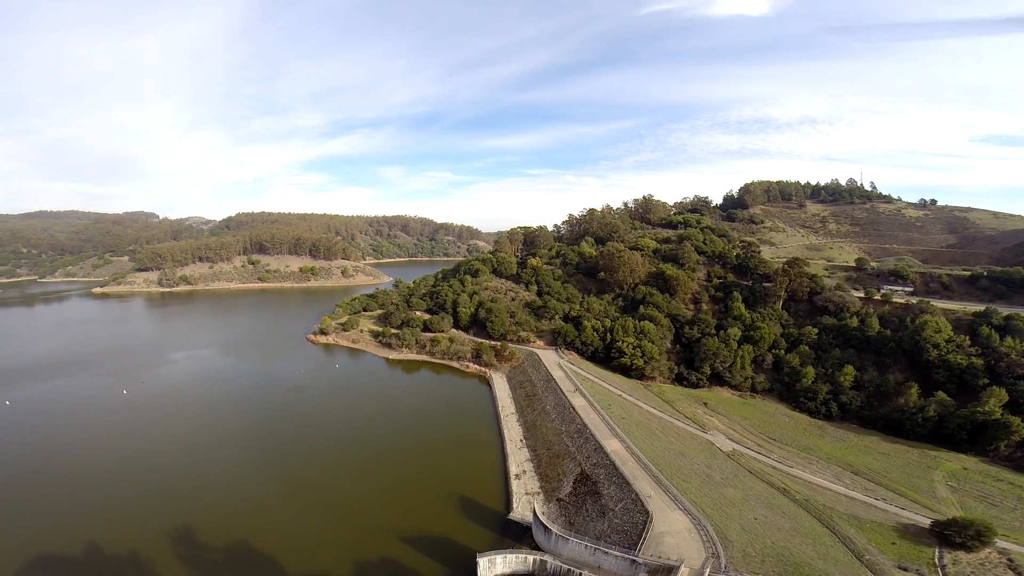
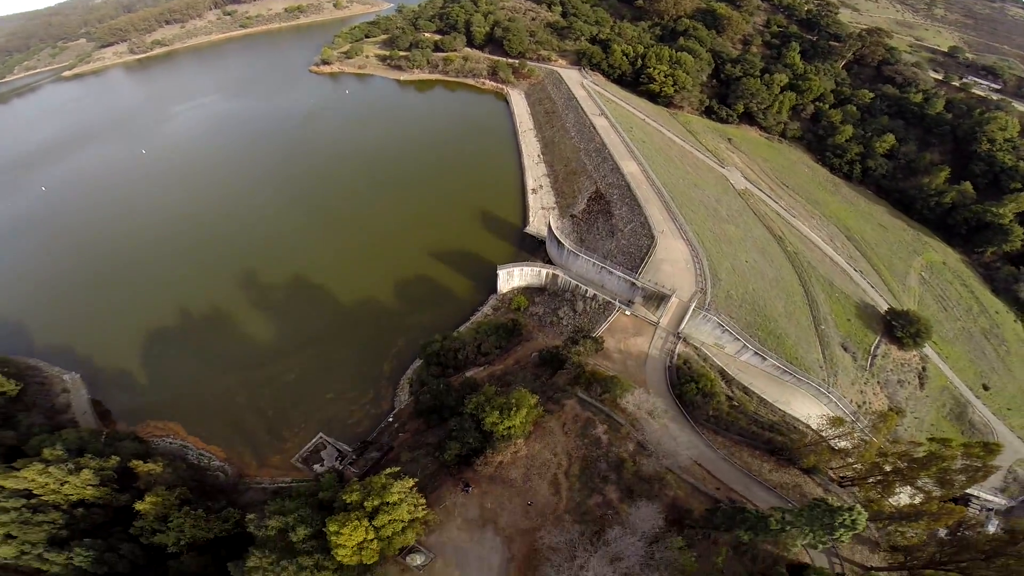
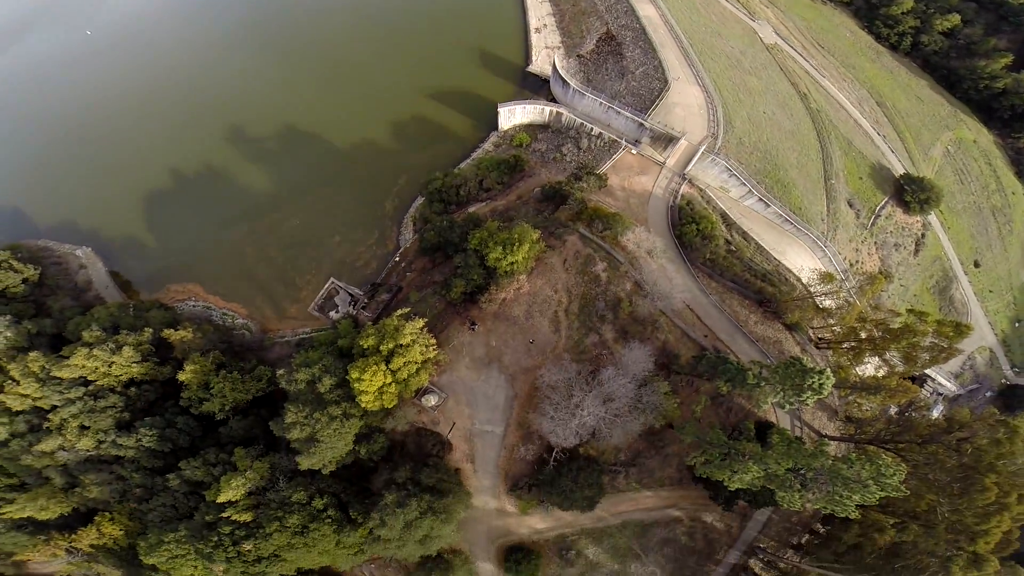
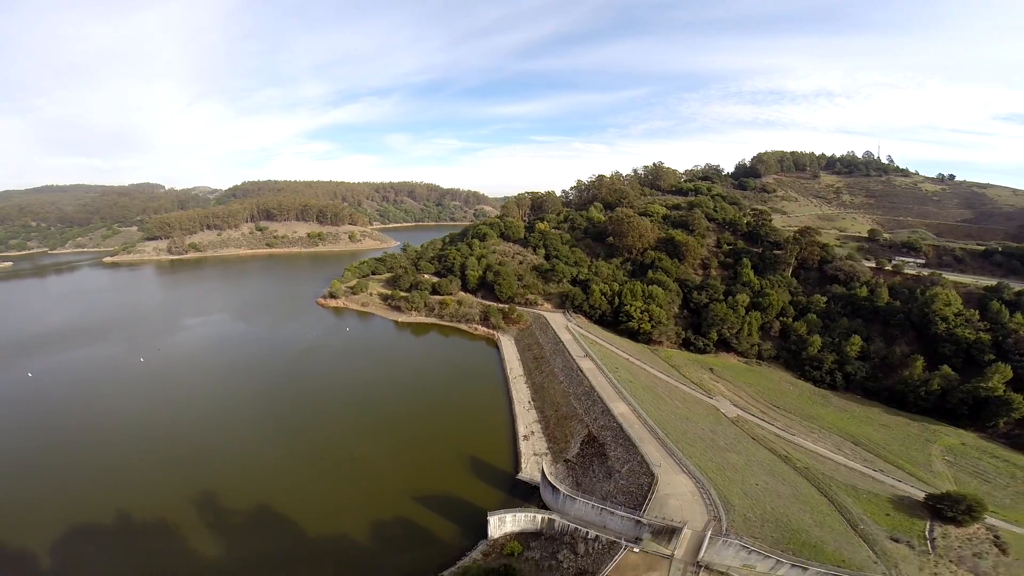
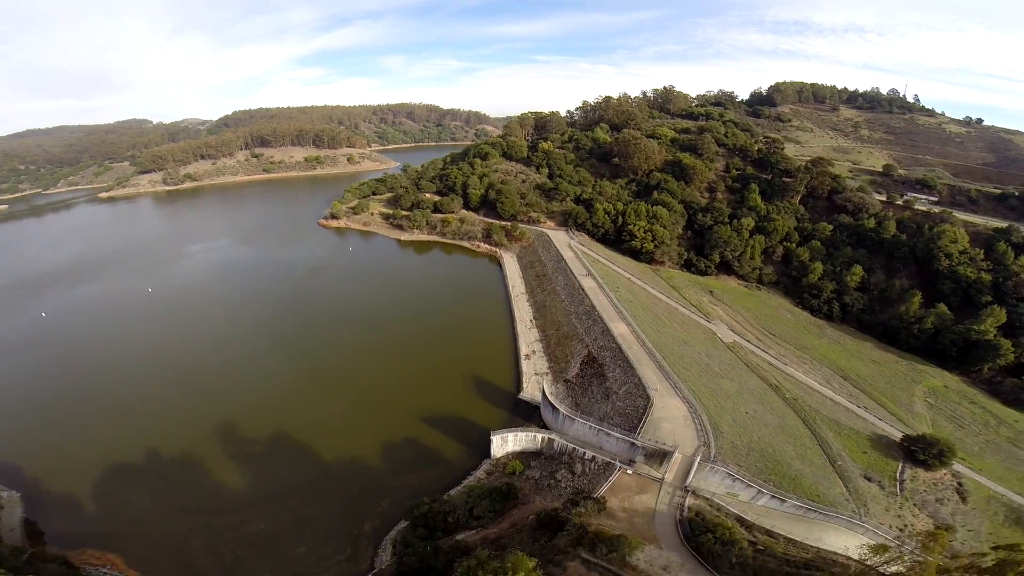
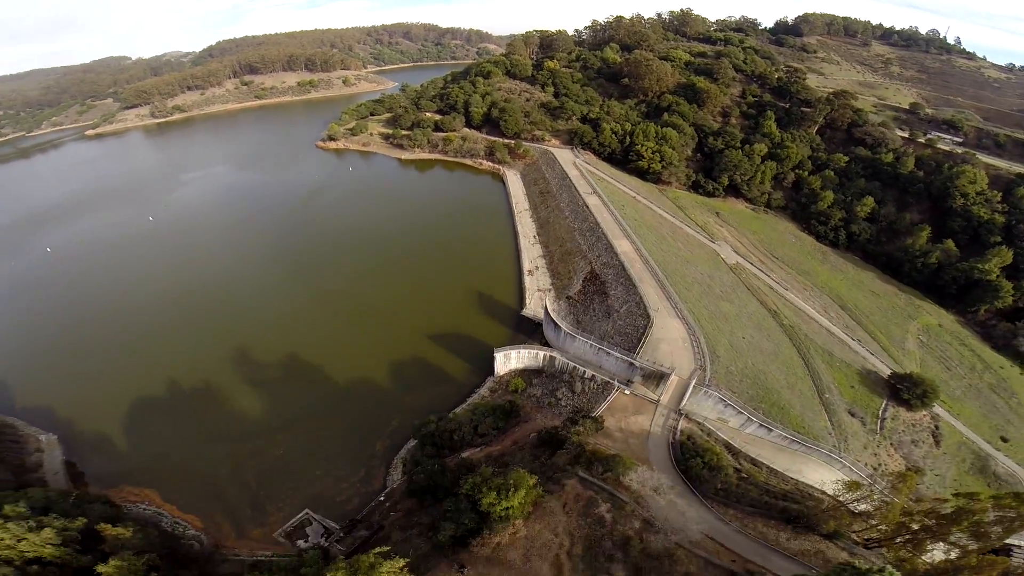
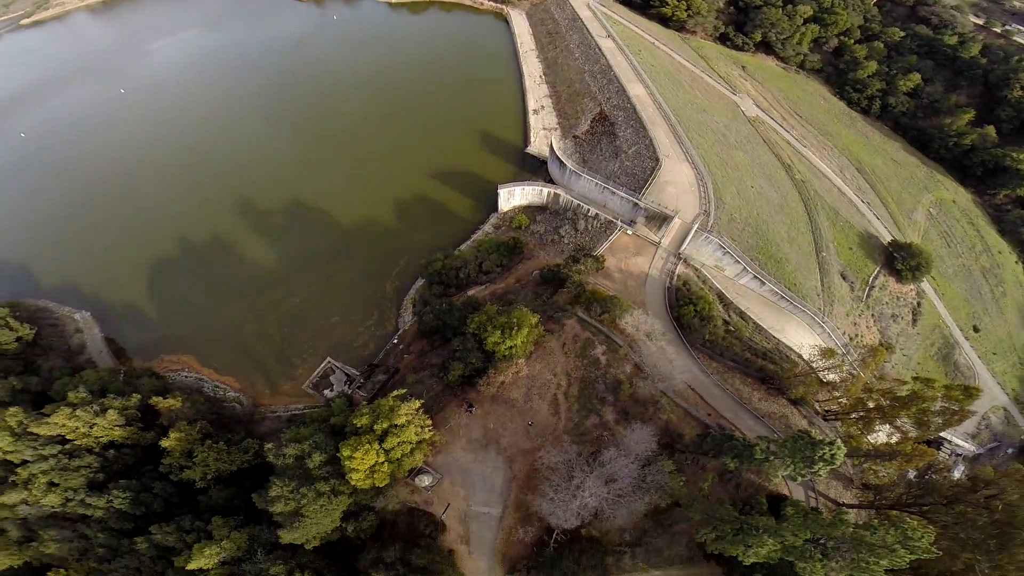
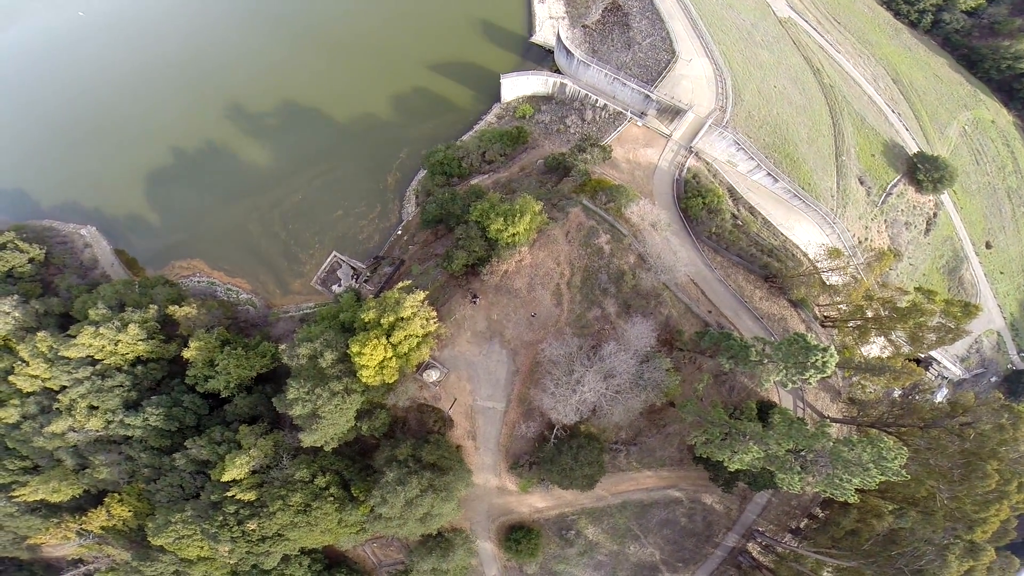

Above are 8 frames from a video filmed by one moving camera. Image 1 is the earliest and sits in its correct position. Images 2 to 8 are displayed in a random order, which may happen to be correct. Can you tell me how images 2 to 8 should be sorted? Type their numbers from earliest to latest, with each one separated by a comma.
4, 5, 6, 2, 7, 3, 8
